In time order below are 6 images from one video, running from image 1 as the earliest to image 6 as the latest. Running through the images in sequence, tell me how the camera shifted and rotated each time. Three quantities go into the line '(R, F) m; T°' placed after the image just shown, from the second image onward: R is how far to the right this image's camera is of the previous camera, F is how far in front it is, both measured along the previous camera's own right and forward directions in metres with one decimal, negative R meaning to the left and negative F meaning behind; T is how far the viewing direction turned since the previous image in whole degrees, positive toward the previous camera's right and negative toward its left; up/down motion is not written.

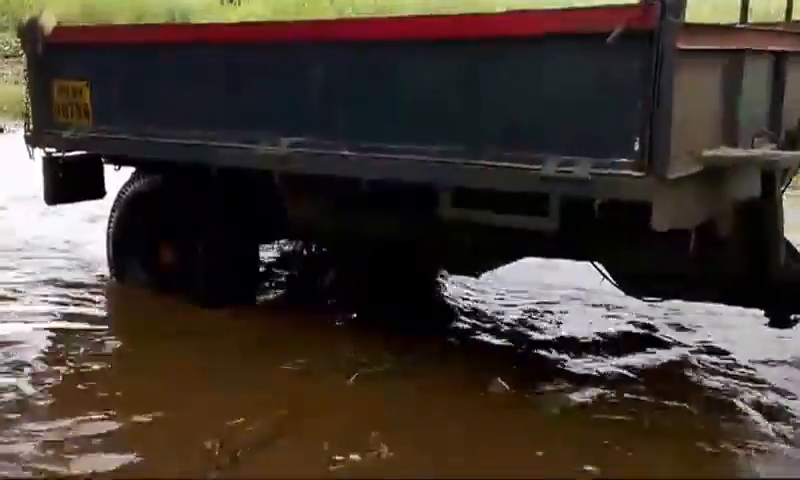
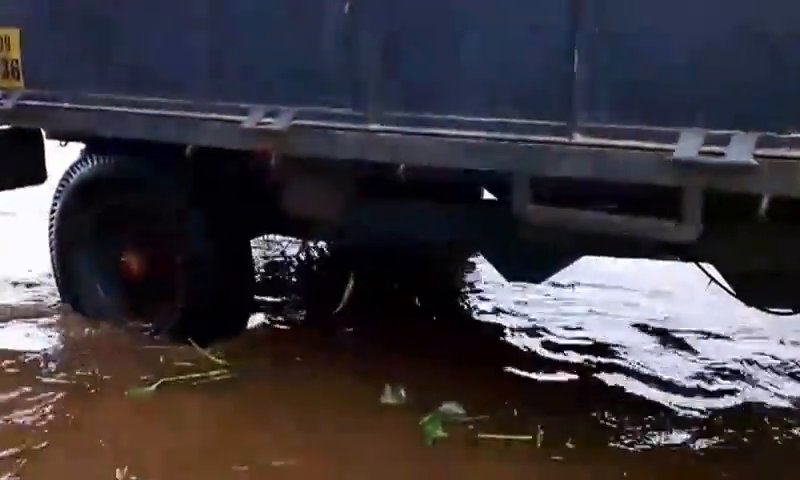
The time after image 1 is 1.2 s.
(-0.4, +1.1) m; +3°
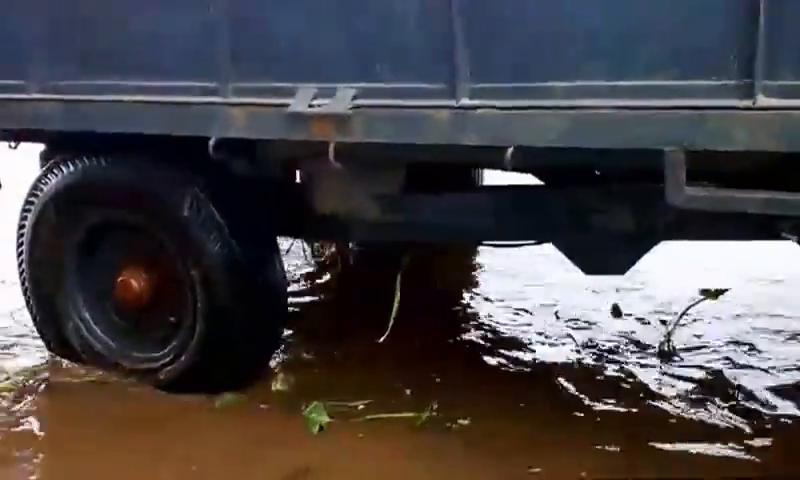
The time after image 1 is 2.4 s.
(-0.7, +0.6) m; +6°
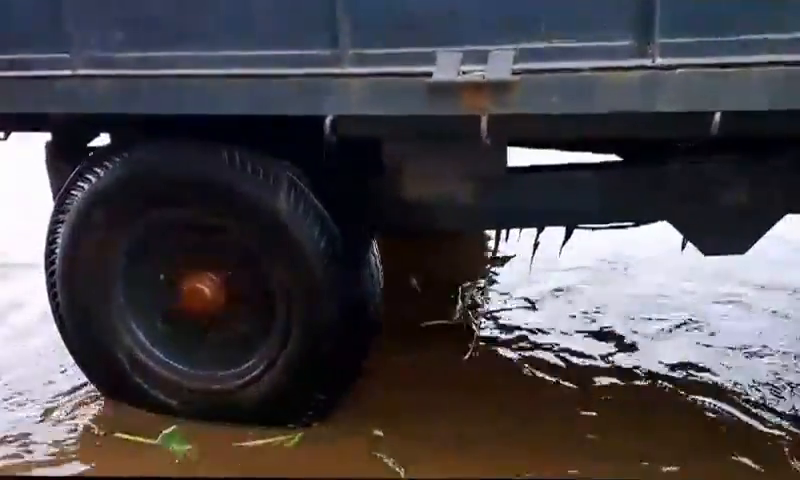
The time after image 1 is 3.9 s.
(-0.9, +0.4) m; +6°
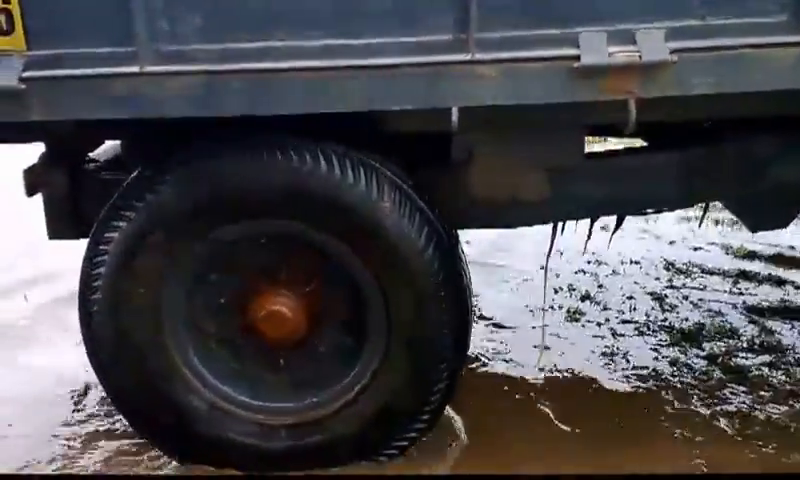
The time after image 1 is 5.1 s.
(-0.9, +0.3) m; +9°
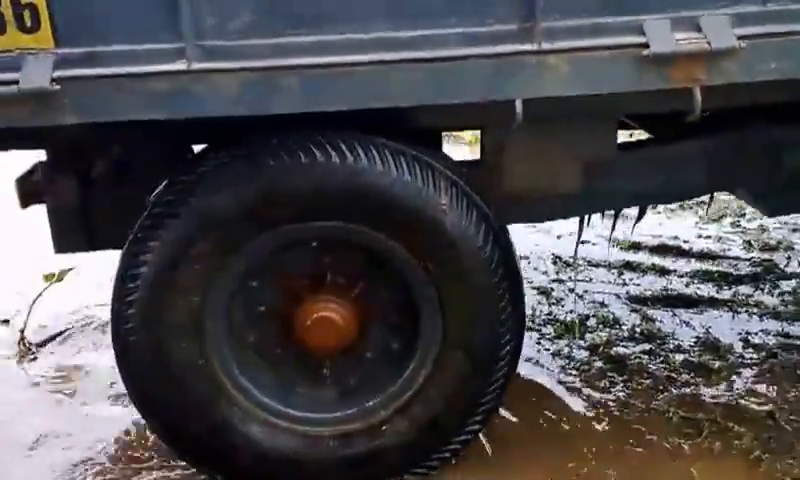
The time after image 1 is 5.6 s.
(-0.4, +0.1) m; +4°
